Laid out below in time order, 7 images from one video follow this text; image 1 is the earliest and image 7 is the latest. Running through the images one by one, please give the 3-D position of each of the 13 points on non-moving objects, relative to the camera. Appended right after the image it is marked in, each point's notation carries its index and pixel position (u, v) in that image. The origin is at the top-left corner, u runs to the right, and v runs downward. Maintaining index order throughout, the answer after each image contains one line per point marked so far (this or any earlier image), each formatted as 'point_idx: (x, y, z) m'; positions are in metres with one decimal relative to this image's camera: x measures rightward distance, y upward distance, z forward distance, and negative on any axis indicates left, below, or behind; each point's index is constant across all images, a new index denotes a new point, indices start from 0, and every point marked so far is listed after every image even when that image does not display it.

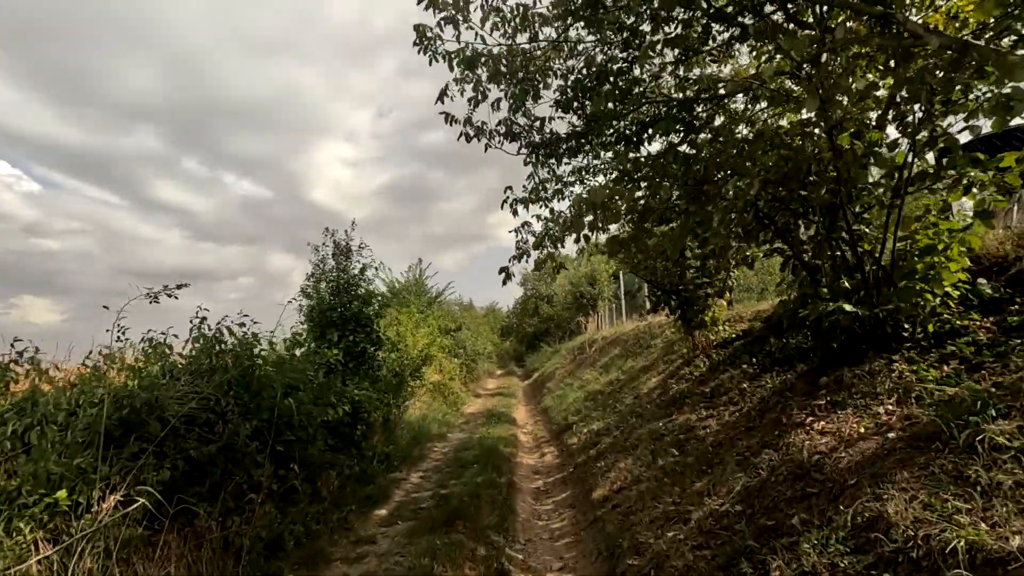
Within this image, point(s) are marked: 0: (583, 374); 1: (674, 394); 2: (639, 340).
0: (+2.0, -2.4, +14.6) m
1: (+2.2, -1.4, +7.3) m
2: (+3.1, -1.3, +12.8) m
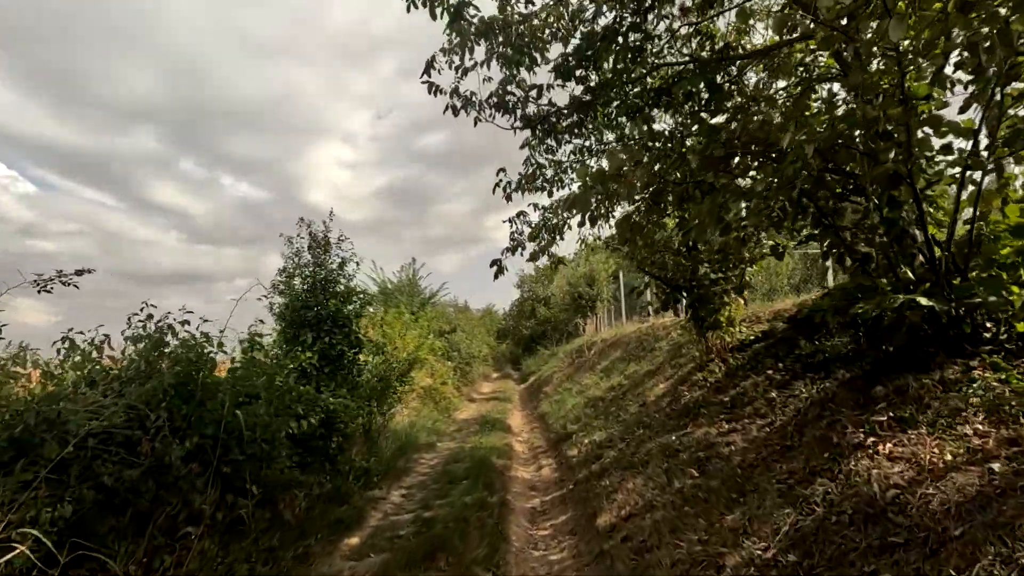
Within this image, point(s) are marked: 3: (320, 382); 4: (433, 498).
0: (+1.8, -2.4, +13.8) m
1: (+2.1, -1.4, +6.5) m
2: (+3.0, -1.2, +12.0) m
3: (-2.6, -1.3, +7.2) m
4: (-1.0, -2.6, +6.5) m
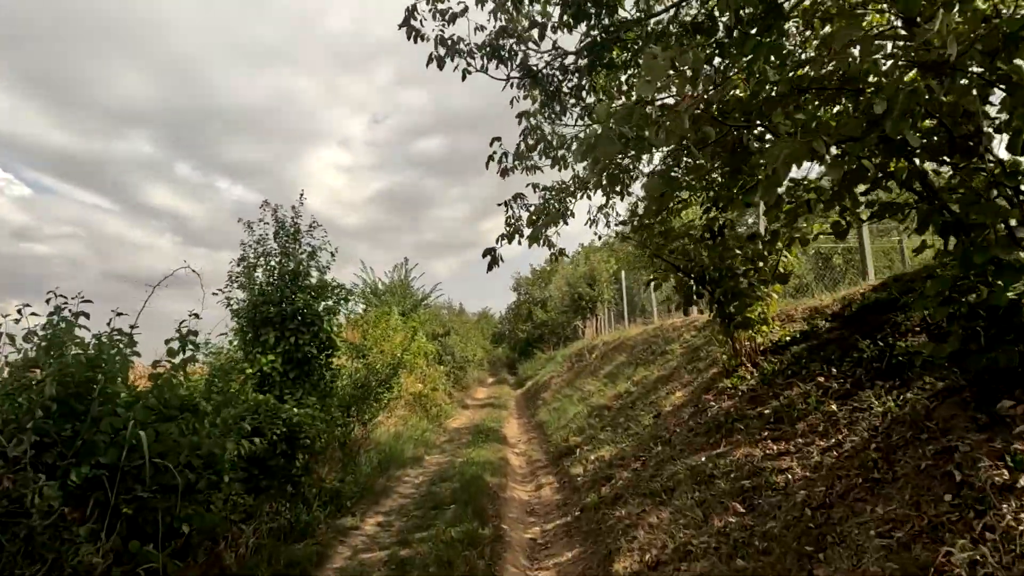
0: (+1.7, -2.4, +12.8) m
1: (+2.1, -1.3, +5.5) m
2: (+2.9, -1.2, +11.0) m
3: (-2.7, -1.2, +6.2) m
4: (-1.0, -2.5, +5.5) m
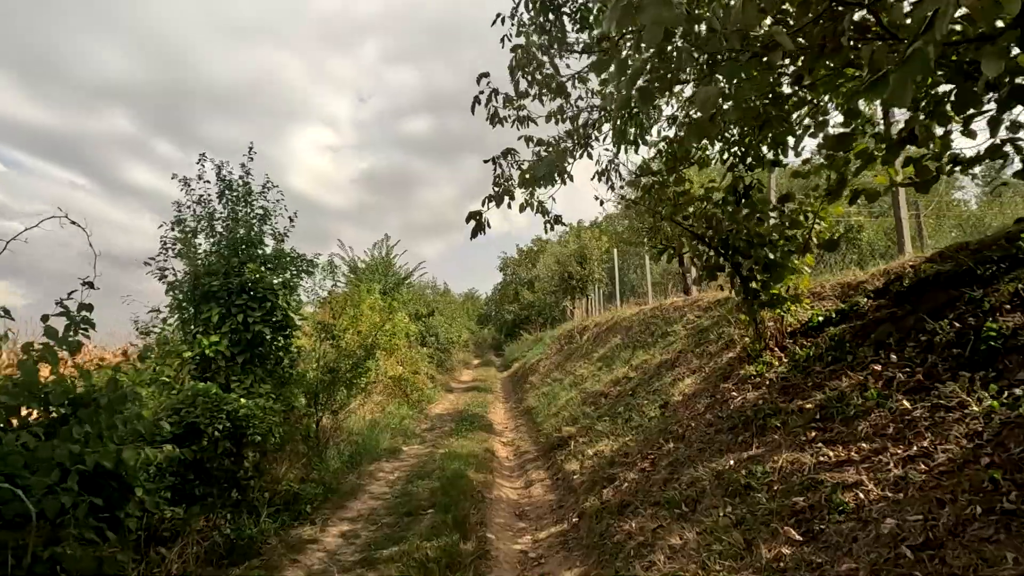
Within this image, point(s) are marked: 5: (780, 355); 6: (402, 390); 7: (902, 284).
0: (+1.4, -1.9, +12.0) m
1: (+2.0, -1.0, +4.6) m
2: (+2.6, -0.8, +10.2) m
3: (-2.8, -0.9, +5.3) m
4: (-1.1, -2.2, +4.6) m
5: (+2.5, -0.6, +5.0) m
6: (-2.7, -2.5, +12.8) m
7: (+3.4, 0.0, +4.6) m
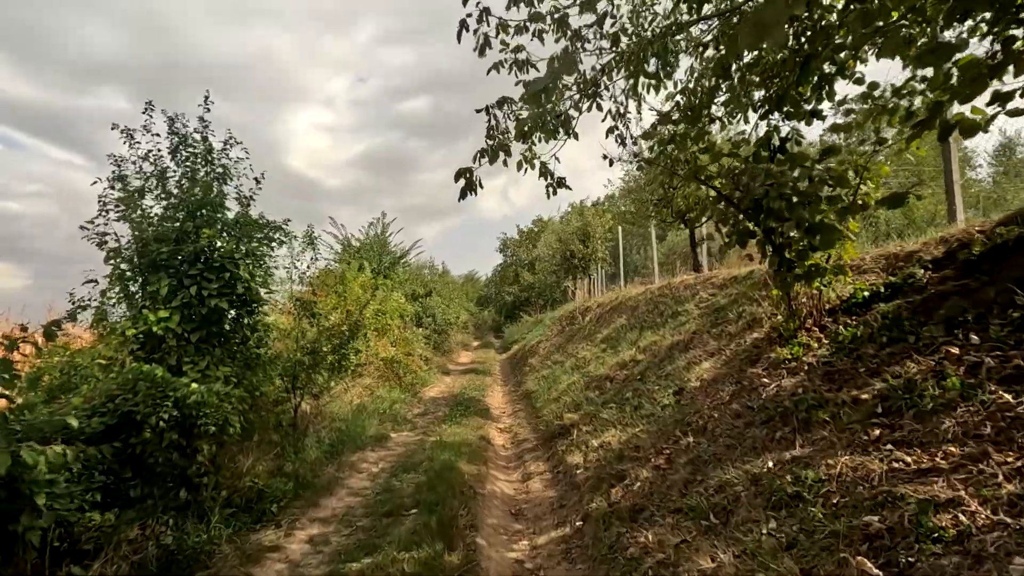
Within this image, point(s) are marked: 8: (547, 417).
0: (+1.4, -1.4, +11.3) m
1: (+1.9, -0.8, +3.9) m
2: (+2.6, -0.3, +9.5) m
3: (-2.8, -0.6, +4.6) m
4: (-1.2, -2.0, +4.0) m
5: (+2.5, -0.4, +4.3) m
6: (-2.7, -1.9, +12.1) m
7: (+3.3, +0.3, +3.8) m
8: (+0.5, -2.0, +8.1) m
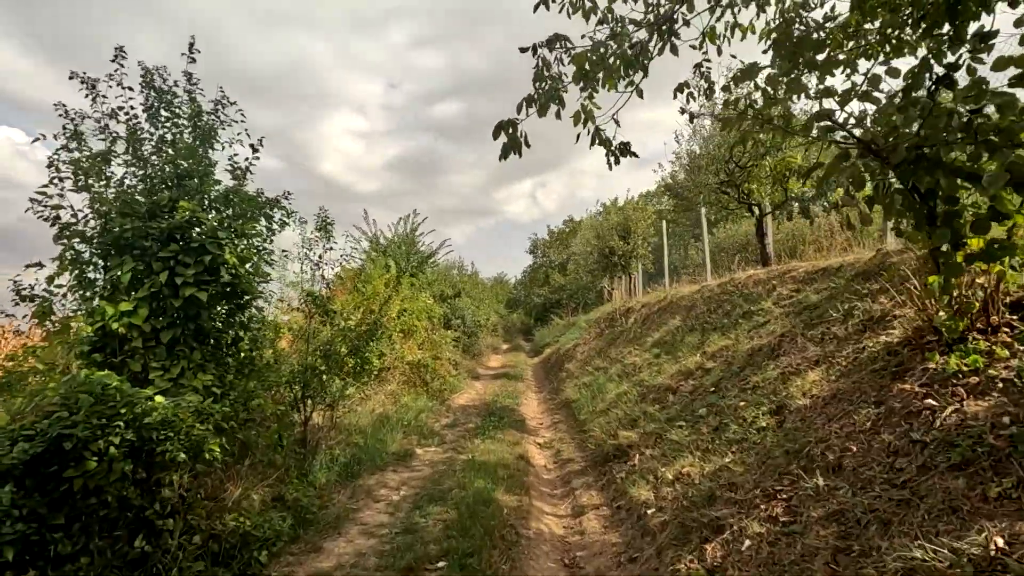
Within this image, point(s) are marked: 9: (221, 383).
0: (+2.1, -1.3, +10.1) m
1: (+2.3, -0.7, +2.7) m
2: (+3.2, -0.3, +8.3) m
3: (-2.5, -0.5, +3.6) m
4: (-0.8, -1.9, +2.9) m
5: (+2.9, -0.3, +3.1) m
6: (-1.9, -1.9, +11.1) m
7: (+3.7, +0.4, +2.6) m
8: (+1.1, -1.9, +7.0) m
9: (-2.2, -0.7, +4.0) m
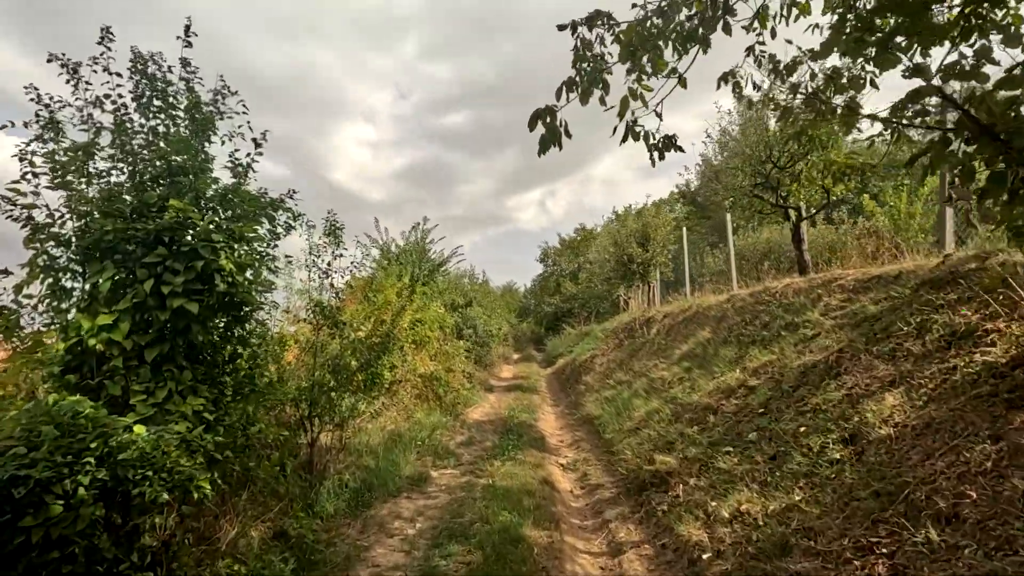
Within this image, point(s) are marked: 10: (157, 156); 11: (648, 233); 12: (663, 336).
0: (+2.5, -1.5, +9.5) m
1: (+2.5, -0.8, +2.2) m
2: (+3.5, -0.4, +7.7) m
3: (-2.2, -0.6, +3.1) m
4: (-0.6, -1.9, +2.4) m
5: (+3.1, -0.3, +2.5) m
6: (-1.6, -2.1, +10.6) m
7: (+3.9, +0.3, +2.0) m
8: (+1.4, -2.0, +6.4) m
9: (-1.9, -0.8, +3.5) m
10: (-2.4, +0.9, +3.5) m
11: (+4.0, +1.6, +15.7) m
12: (+3.2, -1.0, +11.2) m
